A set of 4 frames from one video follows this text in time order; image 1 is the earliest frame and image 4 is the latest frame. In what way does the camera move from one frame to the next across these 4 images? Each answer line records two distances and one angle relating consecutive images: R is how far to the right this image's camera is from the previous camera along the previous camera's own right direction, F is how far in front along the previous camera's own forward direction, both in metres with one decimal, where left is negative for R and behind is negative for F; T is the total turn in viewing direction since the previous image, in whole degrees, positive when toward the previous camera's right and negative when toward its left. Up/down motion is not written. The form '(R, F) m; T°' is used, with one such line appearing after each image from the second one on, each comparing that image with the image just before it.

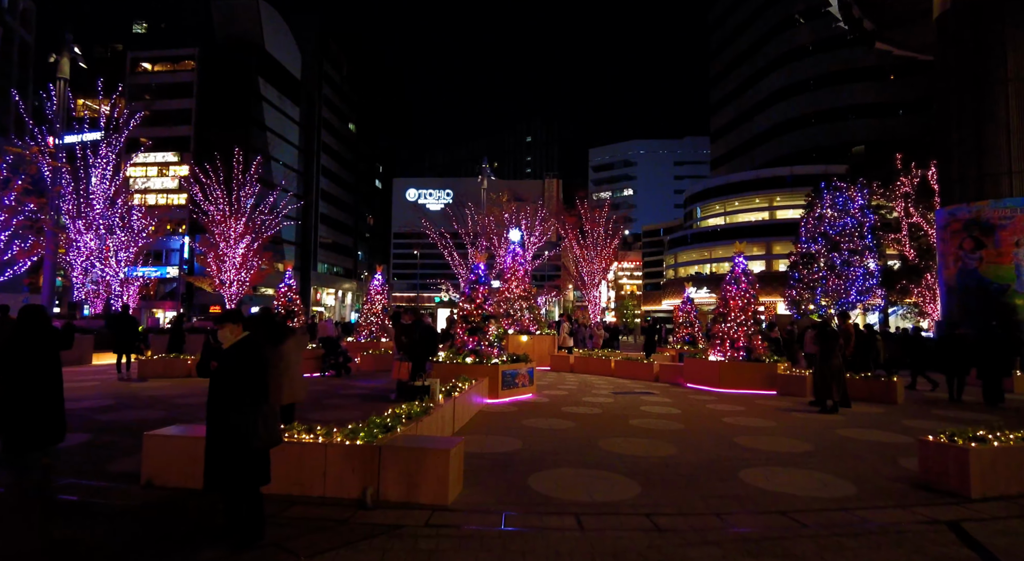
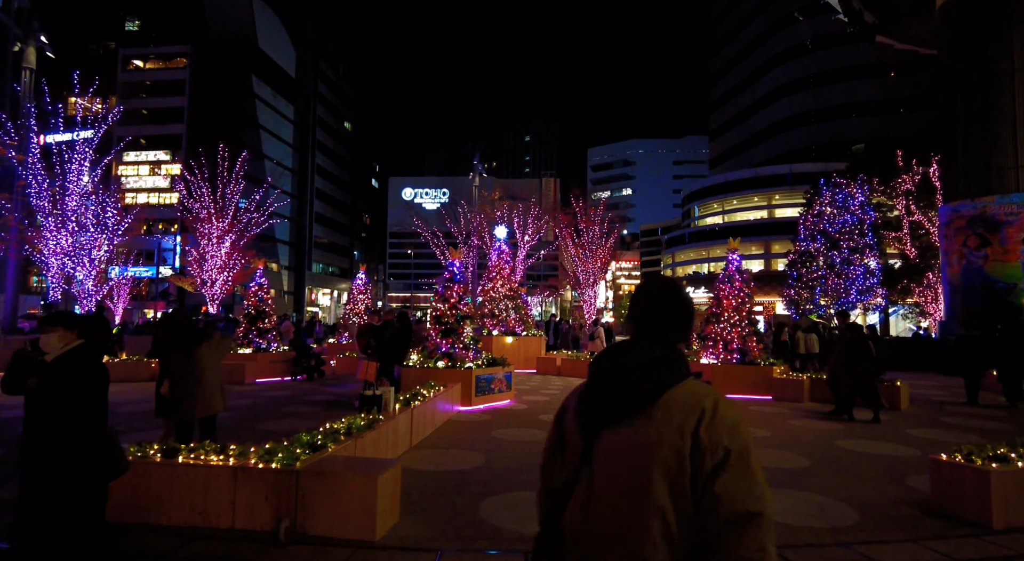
(+0.5, +0.8) m; 0°
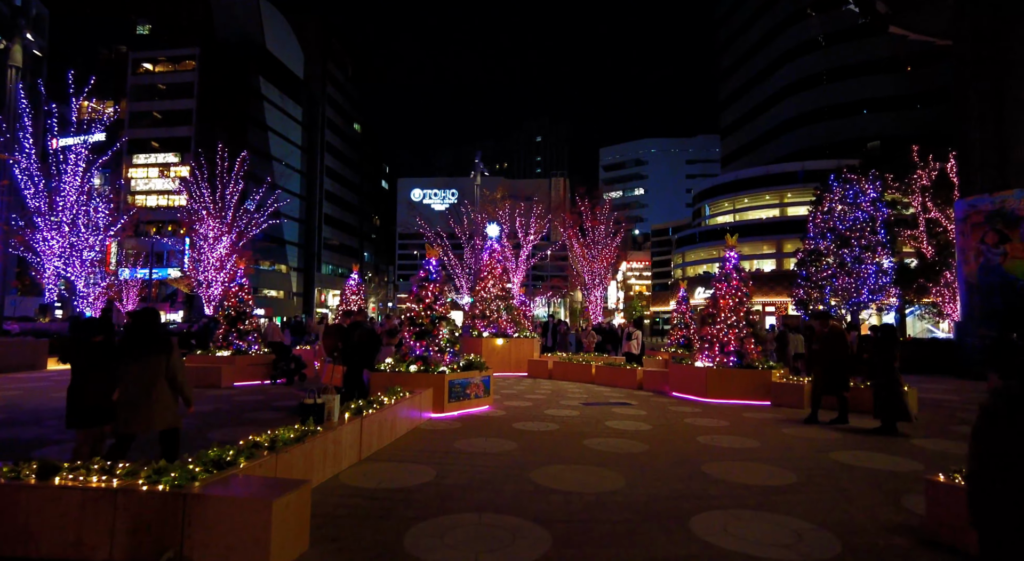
(+0.6, +0.6) m; -1°
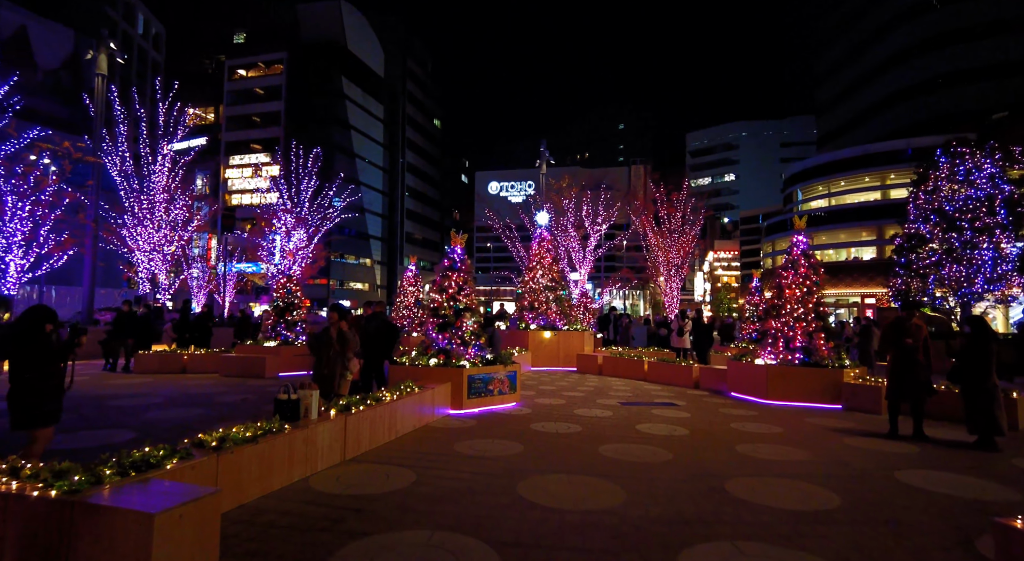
(+1.0, +0.8) m; -8°
